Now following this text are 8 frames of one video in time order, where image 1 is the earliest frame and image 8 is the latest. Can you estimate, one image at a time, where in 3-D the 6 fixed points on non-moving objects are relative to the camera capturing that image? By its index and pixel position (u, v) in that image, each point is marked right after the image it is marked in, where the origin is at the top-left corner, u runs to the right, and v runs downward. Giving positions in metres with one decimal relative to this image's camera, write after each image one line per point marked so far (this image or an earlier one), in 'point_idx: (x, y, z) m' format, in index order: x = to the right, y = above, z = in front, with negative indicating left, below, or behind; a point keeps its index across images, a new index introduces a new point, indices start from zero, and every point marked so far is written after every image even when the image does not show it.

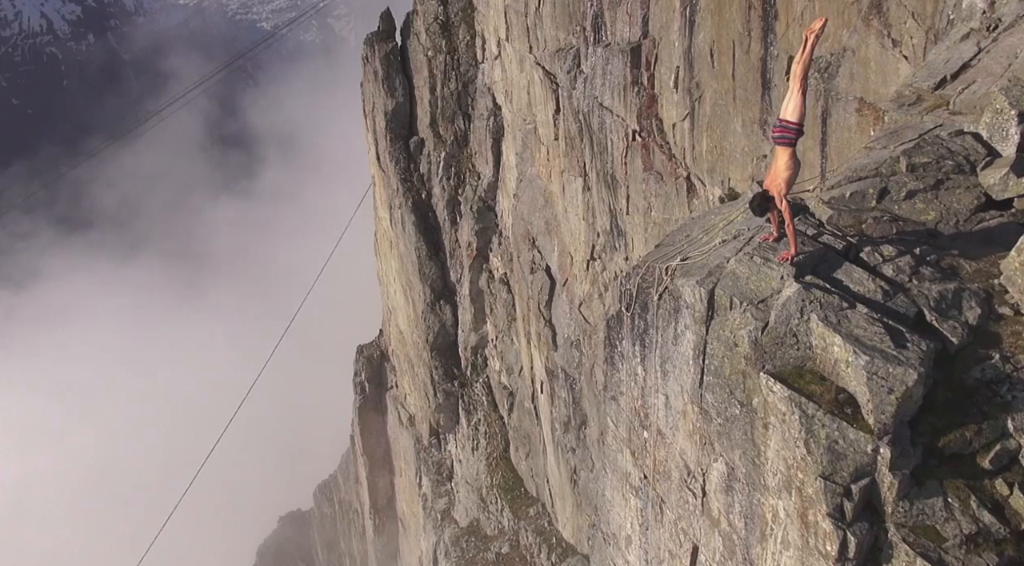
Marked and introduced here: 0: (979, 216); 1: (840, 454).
0: (+6.9, +1.0, +14.8) m
1: (+4.1, -2.1, +12.5) m
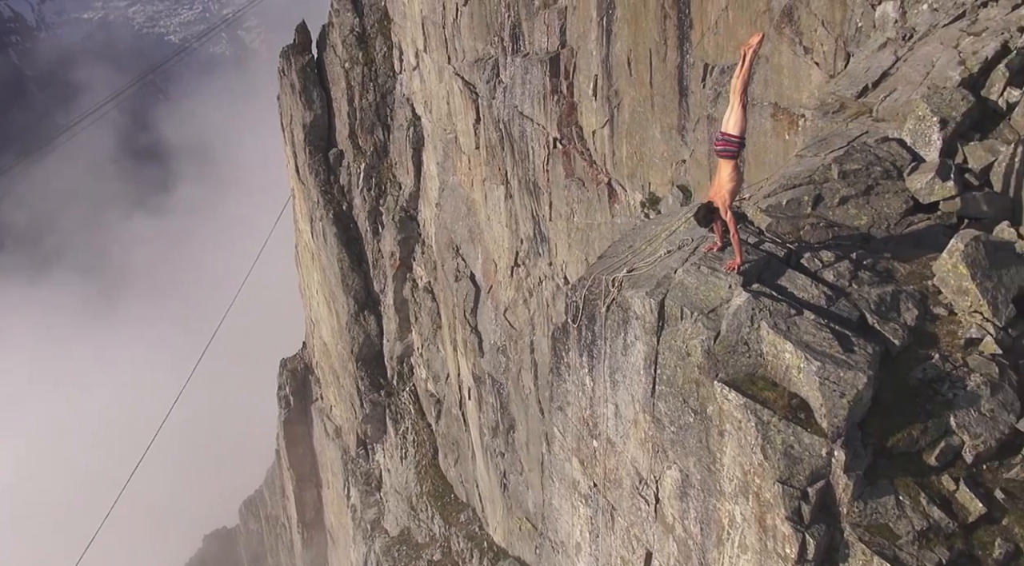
0: (+6.1, +1.0, +15.3) m
1: (+3.7, -2.3, +12.8) m
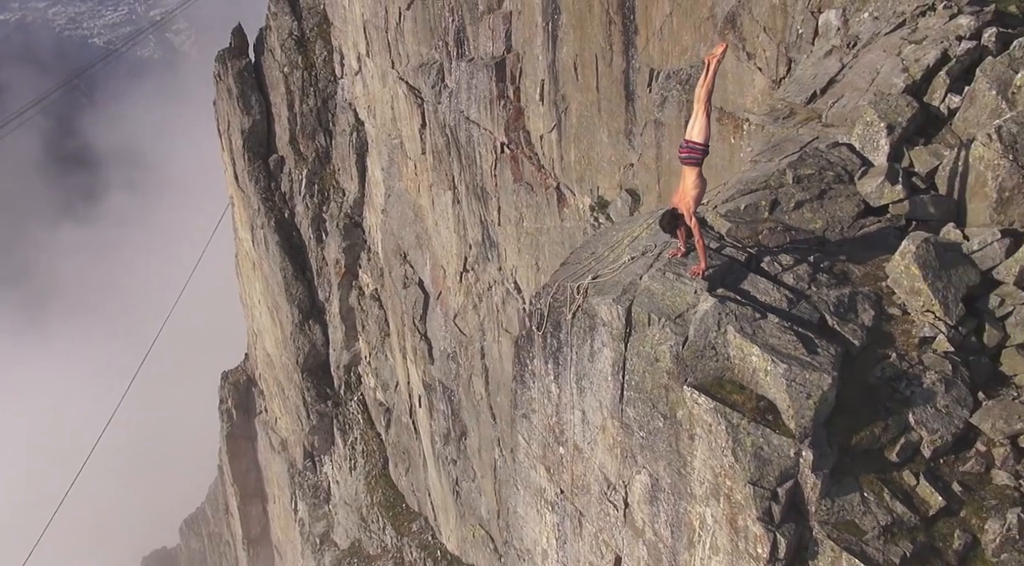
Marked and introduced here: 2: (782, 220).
0: (+5.5, +1.0, +15.8) m
1: (+3.3, -2.3, +13.1) m
2: (+4.5, +1.0, +16.1) m
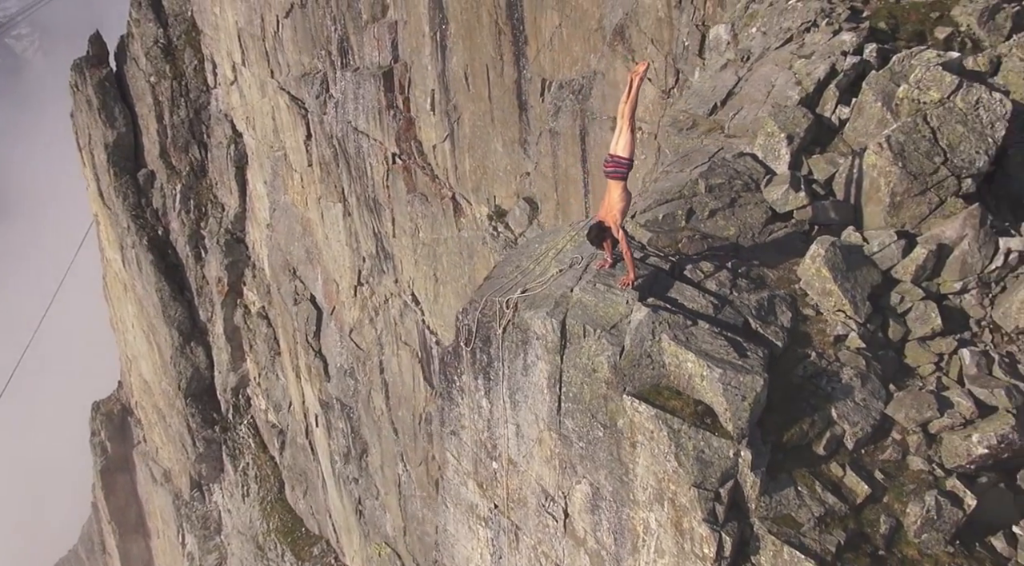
0: (+4.3, +0.9, +16.5) m
1: (+2.7, -2.4, +13.5) m
2: (+3.2, +0.9, +16.7) m
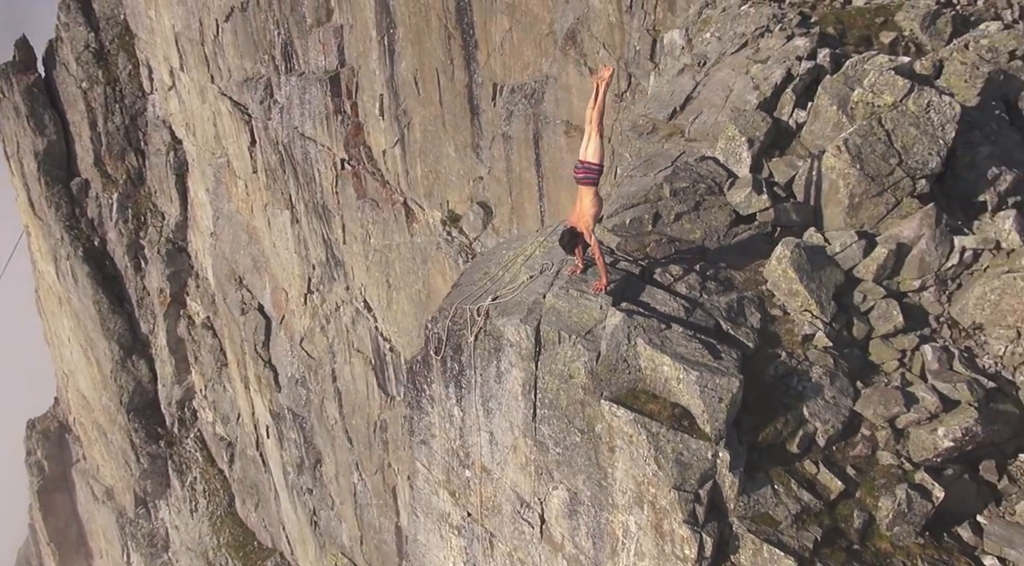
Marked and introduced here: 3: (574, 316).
0: (+3.8, +0.9, +16.7) m
1: (+2.4, -2.5, +13.7) m
2: (+2.6, +0.9, +16.9) m
3: (+0.9, -0.5, +14.9) m
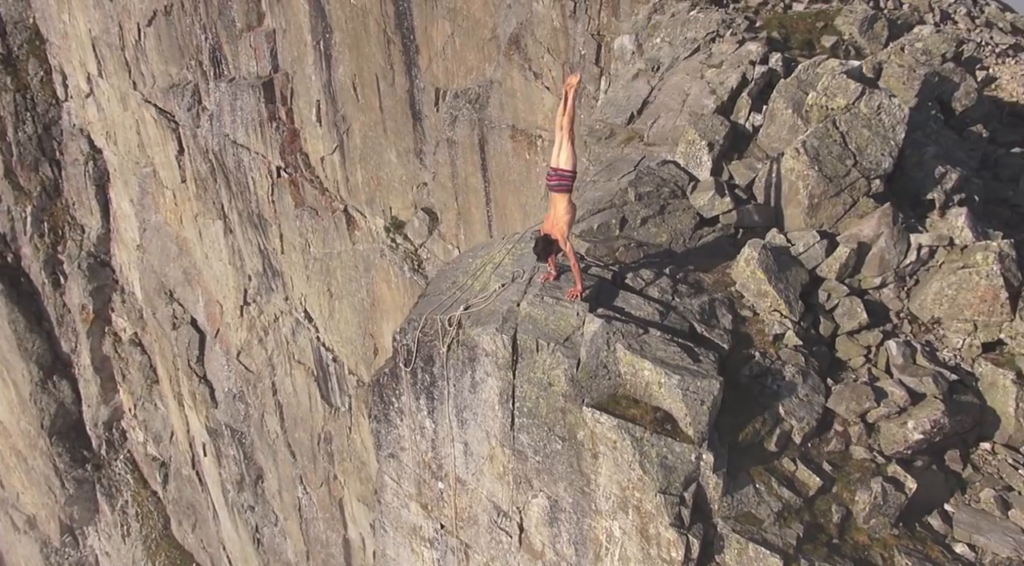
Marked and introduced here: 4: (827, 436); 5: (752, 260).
0: (+3.2, +0.9, +17.0) m
1: (+2.2, -2.6, +13.8) m
2: (+2.1, +0.8, +17.0) m
3: (+0.6, -0.6, +14.9) m
4: (+4.7, -2.3, +14.8) m
5: (+3.8, +0.4, +15.8) m
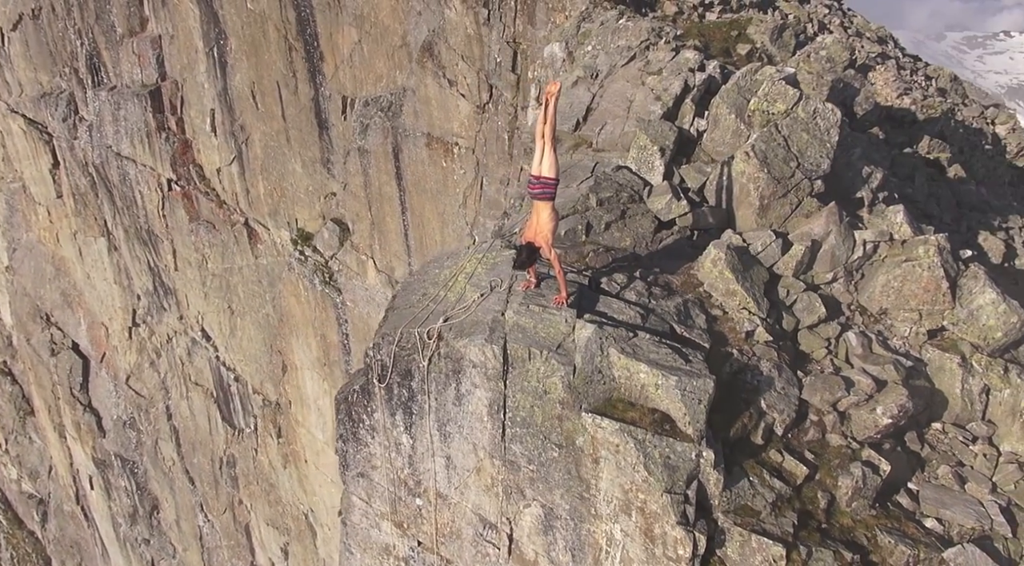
0: (+2.6, +0.8, +17.4) m
1: (+2.3, -2.6, +14.1) m
2: (+1.5, +0.7, +17.2) m
3: (+0.4, -0.7, +14.9) m
4: (+4.6, -2.2, +15.5) m
5: (+3.4, +0.4, +16.3) m
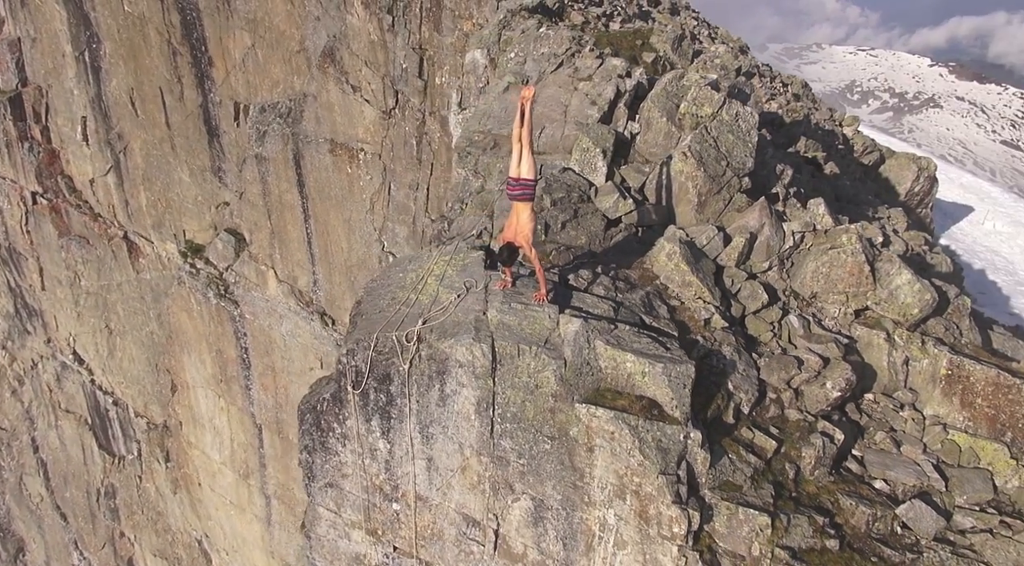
0: (+1.8, +0.9, +18.1) m
1: (+2.3, -2.5, +14.8) m
2: (+0.7, +0.8, +17.7) m
3: (+0.2, -0.7, +15.2) m
4: (+4.2, -2.0, +16.6) m
5: (+2.8, +0.5, +17.2) m
